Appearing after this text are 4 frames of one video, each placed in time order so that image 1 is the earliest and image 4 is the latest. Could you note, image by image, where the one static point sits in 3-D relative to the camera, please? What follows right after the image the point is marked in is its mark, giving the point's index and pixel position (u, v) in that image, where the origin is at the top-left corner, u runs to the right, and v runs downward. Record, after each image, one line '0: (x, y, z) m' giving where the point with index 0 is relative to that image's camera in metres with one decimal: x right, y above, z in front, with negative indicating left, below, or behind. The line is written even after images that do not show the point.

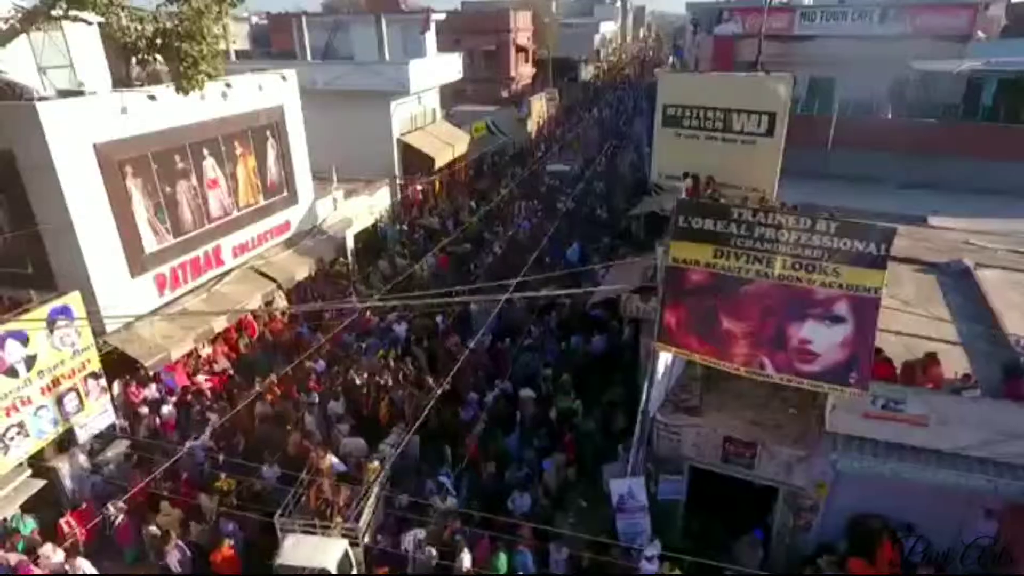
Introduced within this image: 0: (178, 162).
0: (-6.5, +2.4, +12.9) m
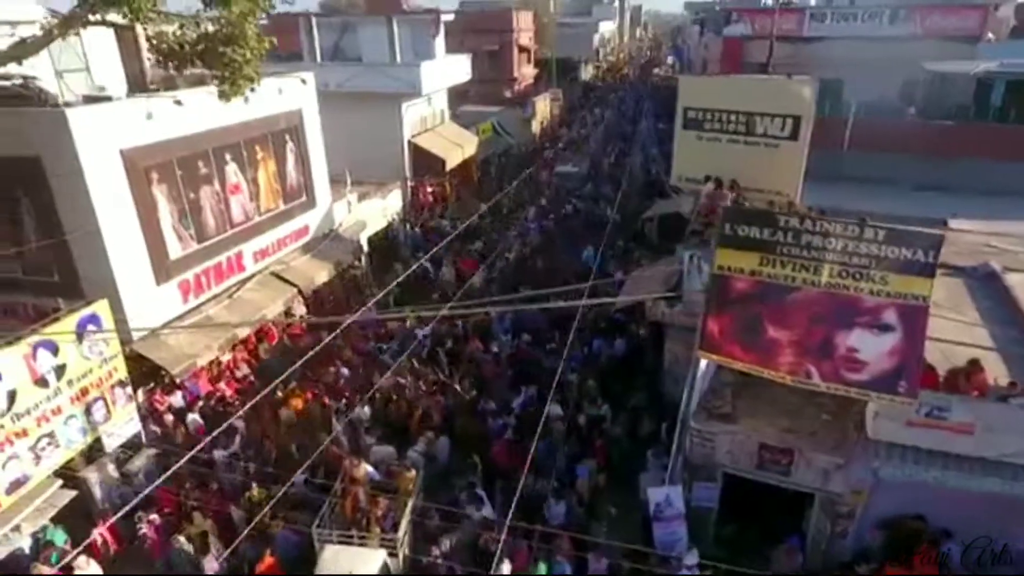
0: (-6.0, +2.3, +12.8) m
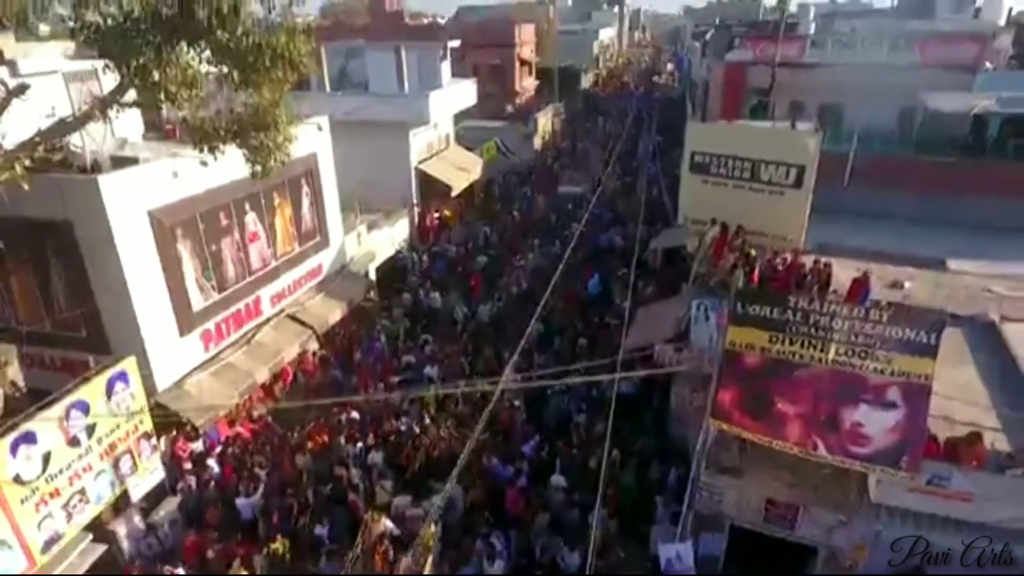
0: (-5.7, +1.4, +13.2) m
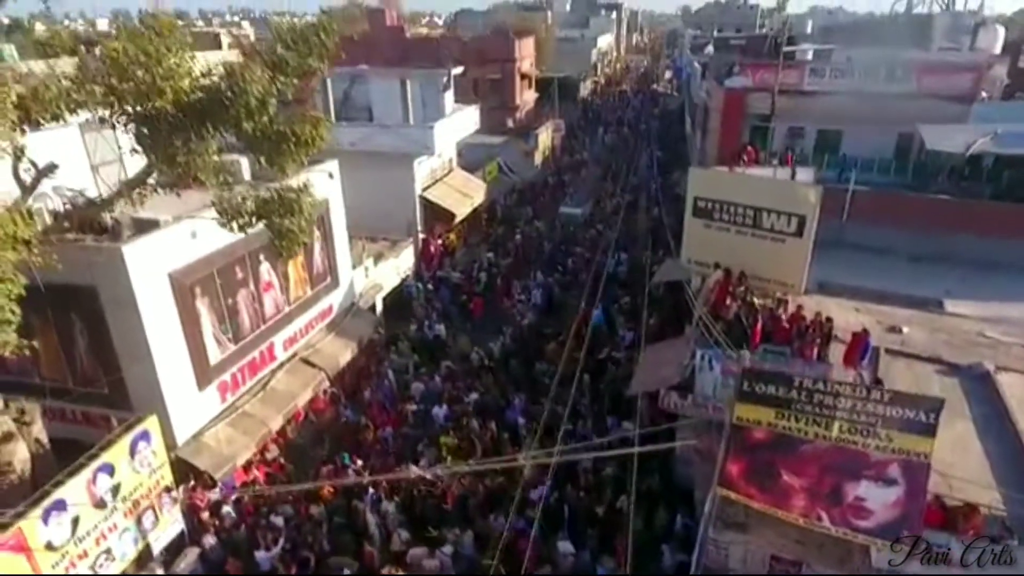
0: (-5.5, +0.3, +13.5) m
